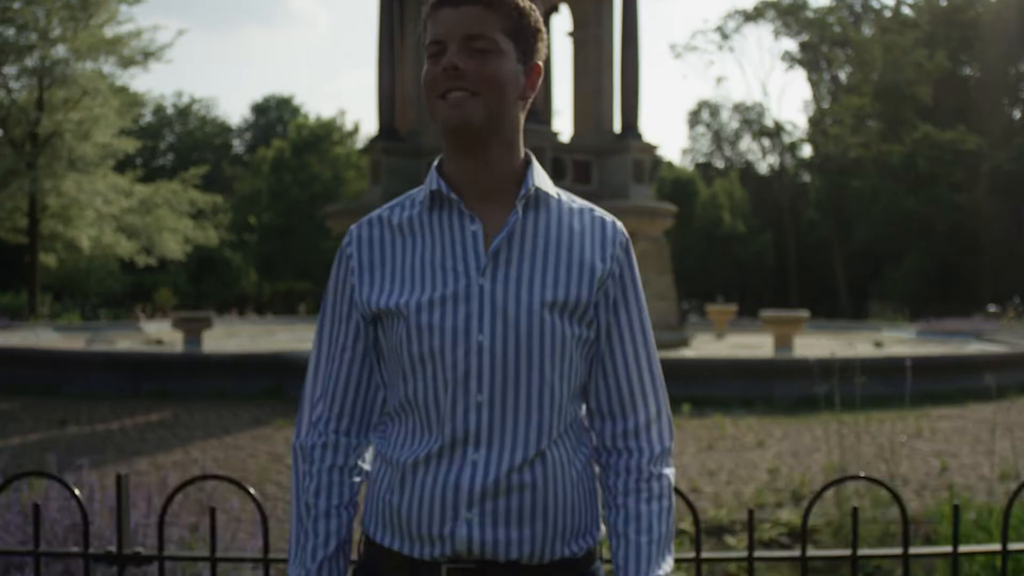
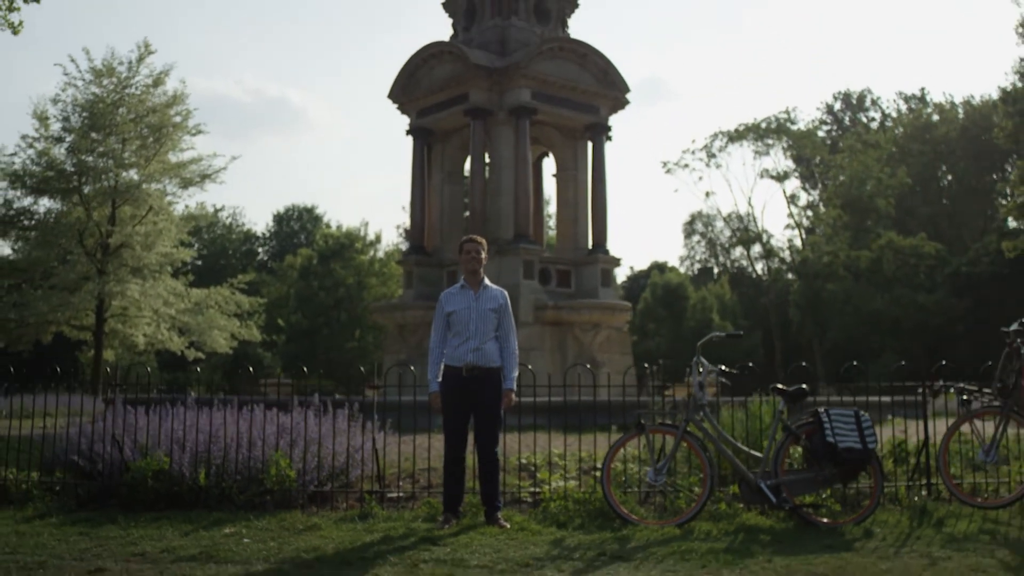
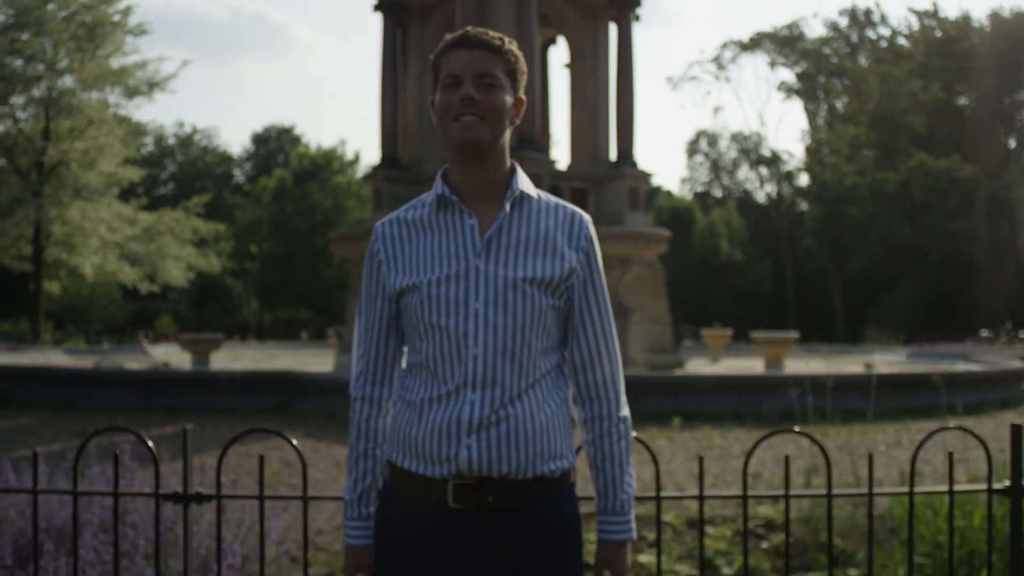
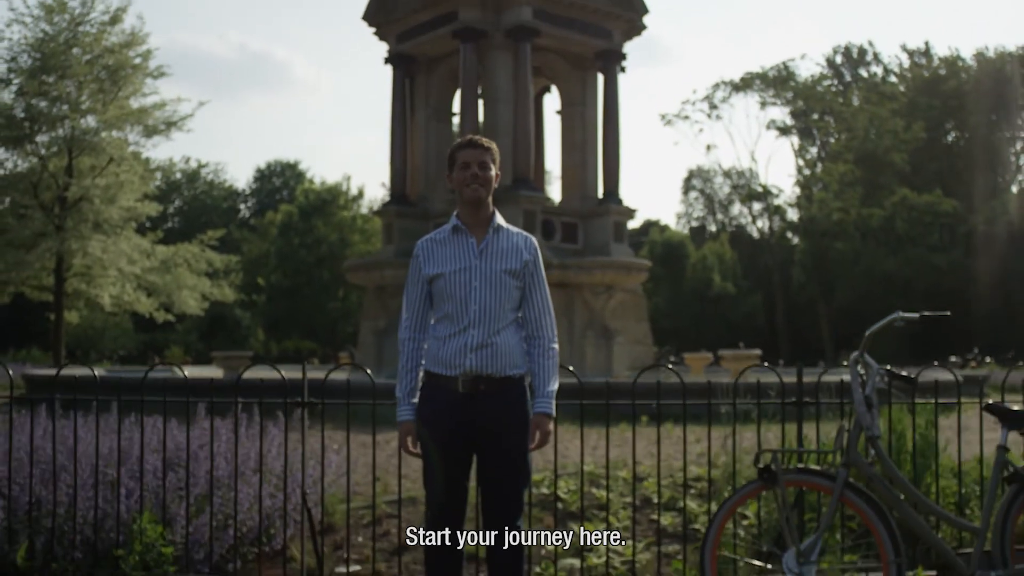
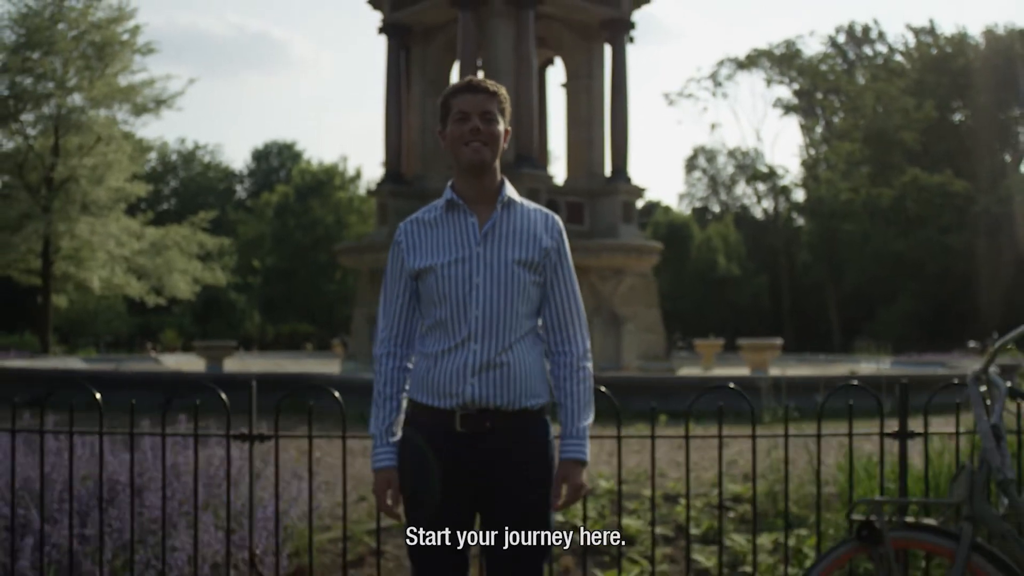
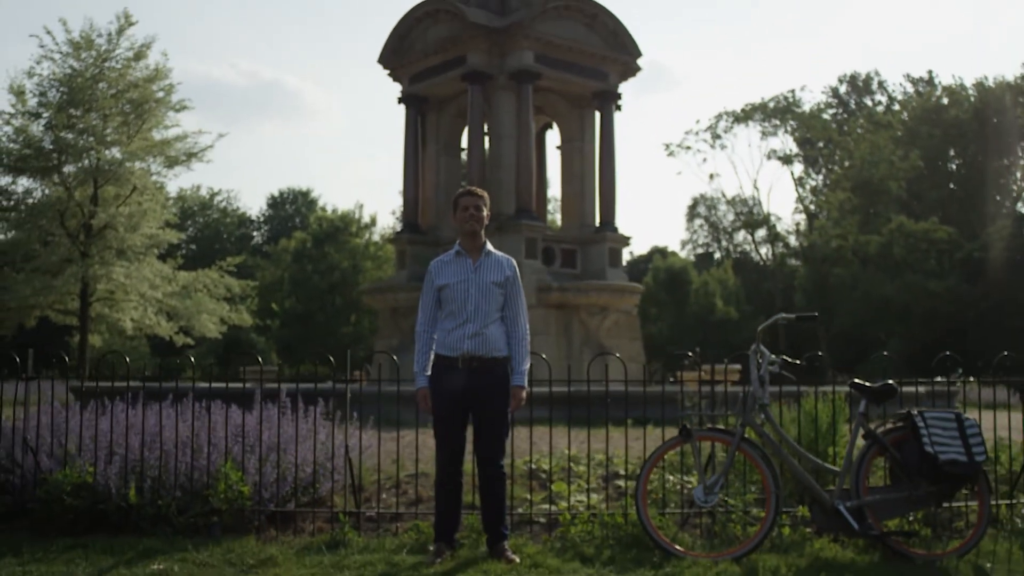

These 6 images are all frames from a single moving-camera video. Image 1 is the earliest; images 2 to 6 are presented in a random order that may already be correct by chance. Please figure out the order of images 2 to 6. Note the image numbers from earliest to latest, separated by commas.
3, 5, 4, 6, 2
